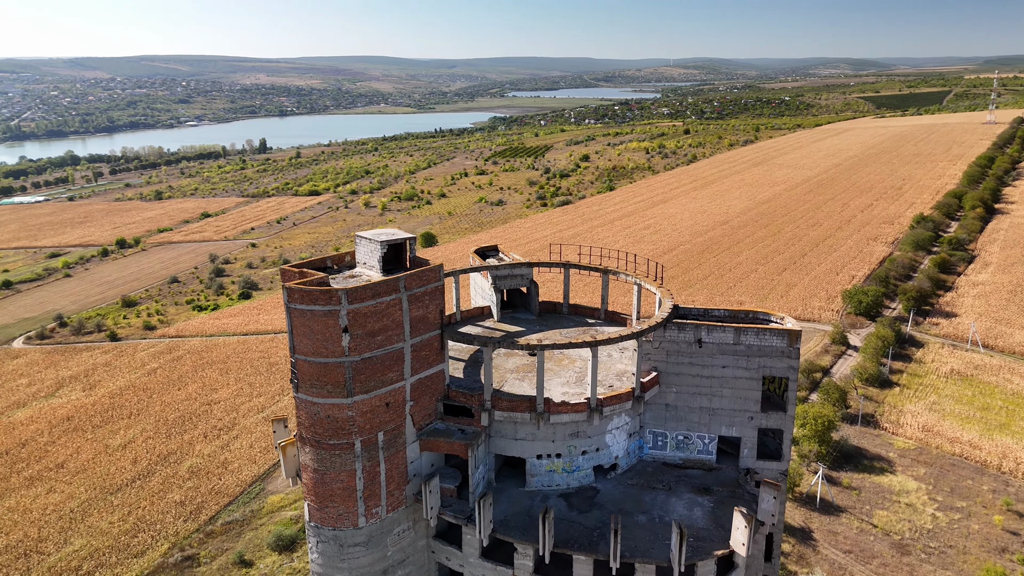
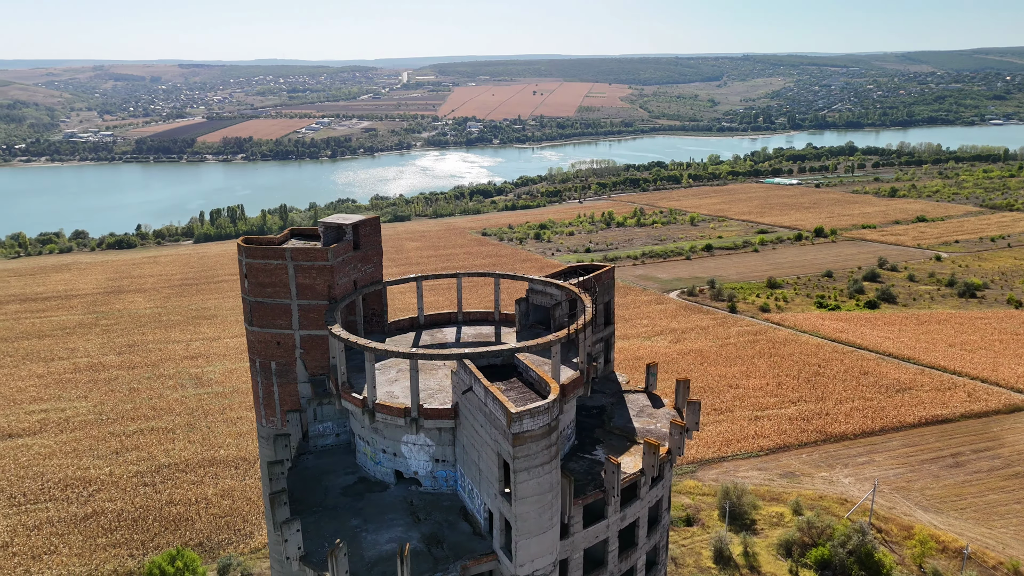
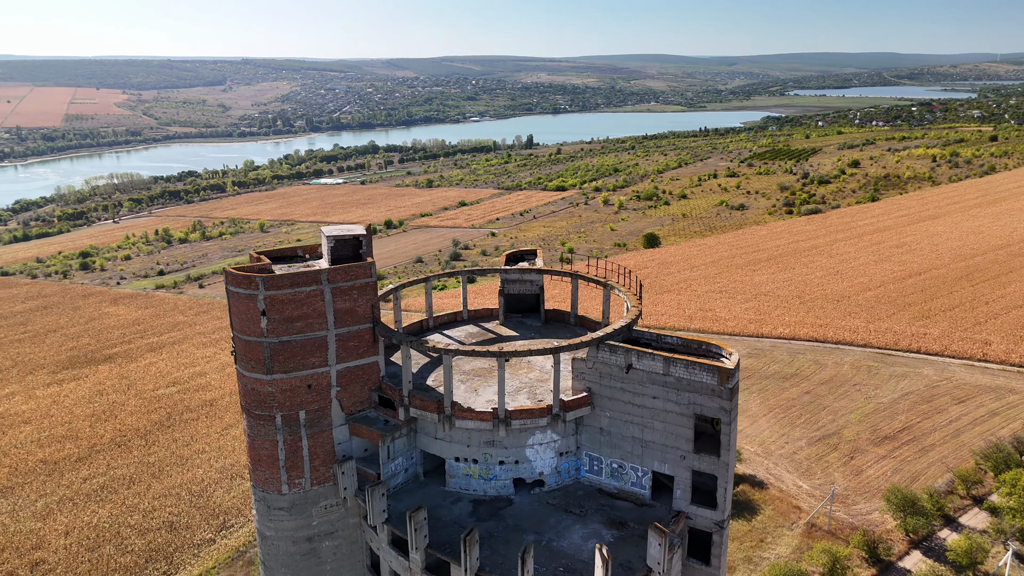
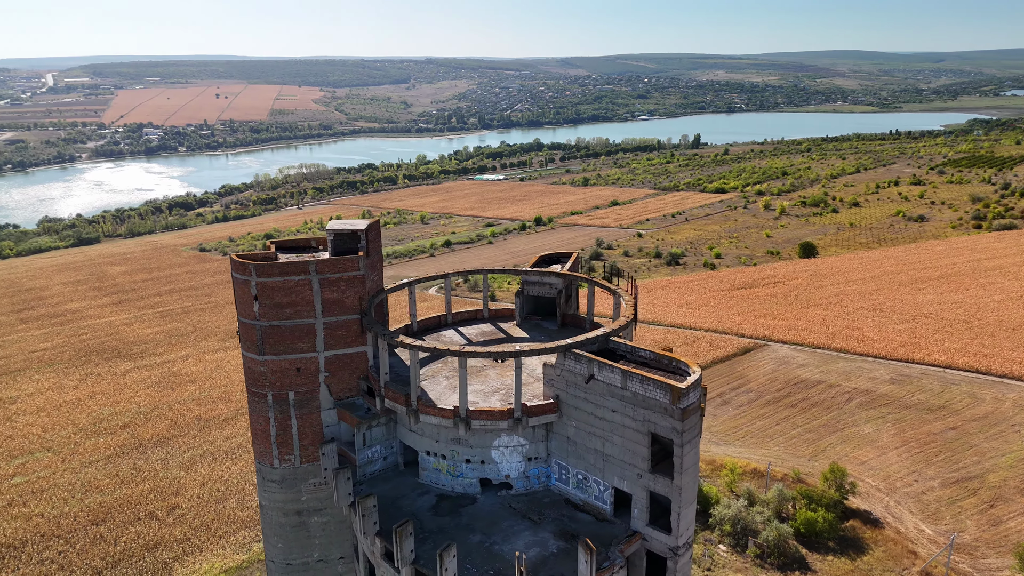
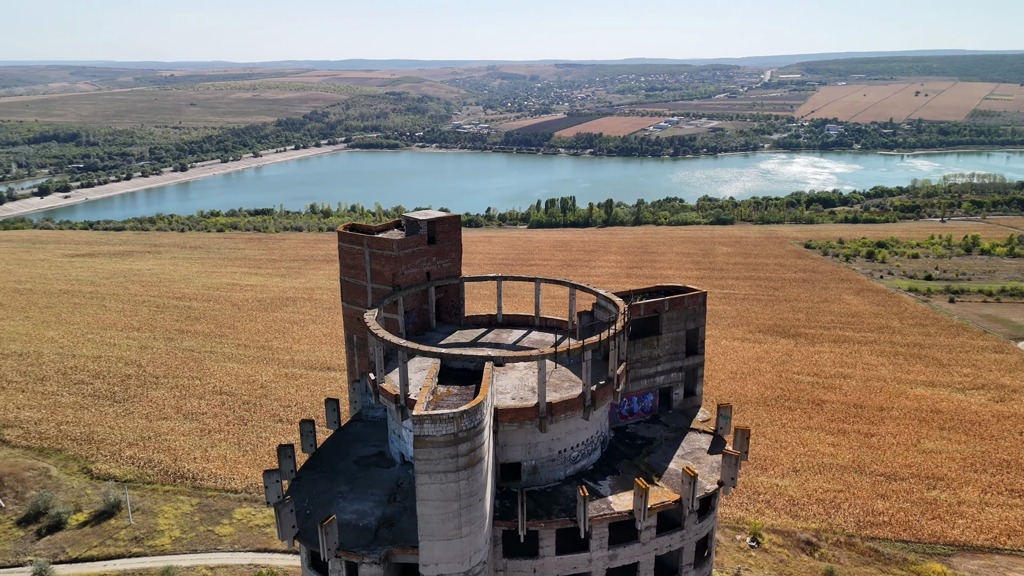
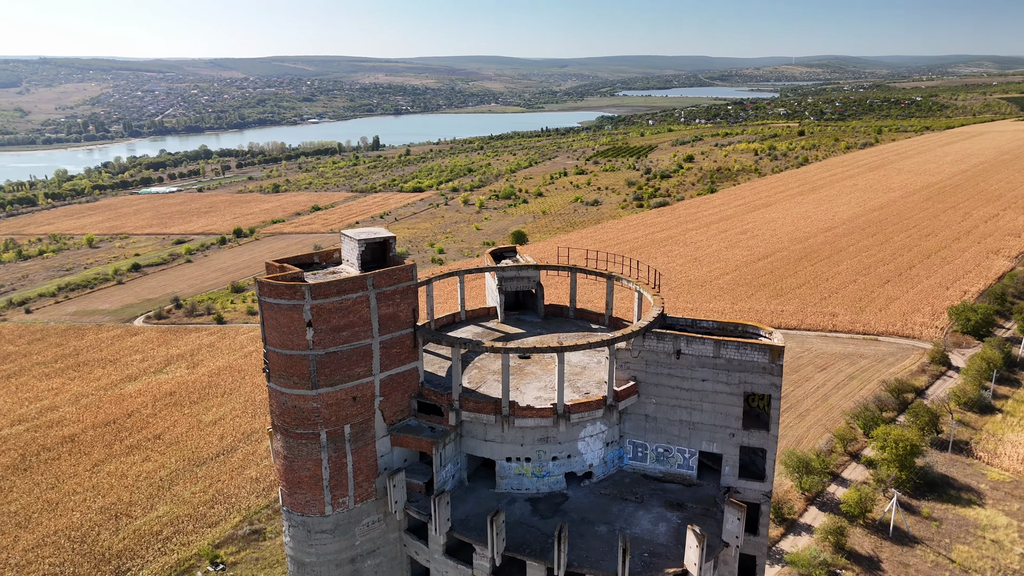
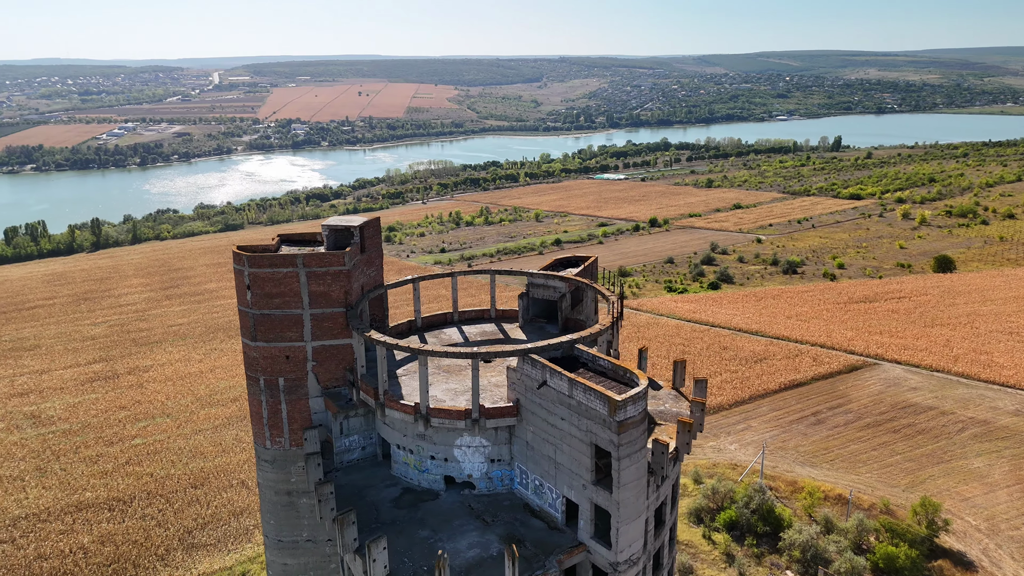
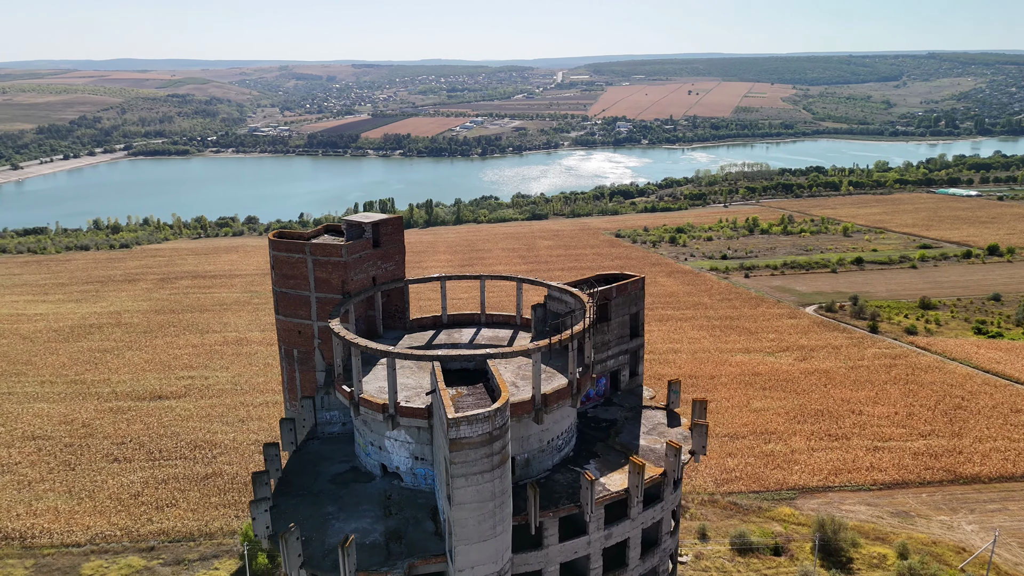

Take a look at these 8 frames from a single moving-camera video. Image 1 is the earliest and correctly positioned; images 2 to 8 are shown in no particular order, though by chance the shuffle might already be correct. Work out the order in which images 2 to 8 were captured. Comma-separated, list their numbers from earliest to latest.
6, 3, 4, 7, 2, 8, 5
